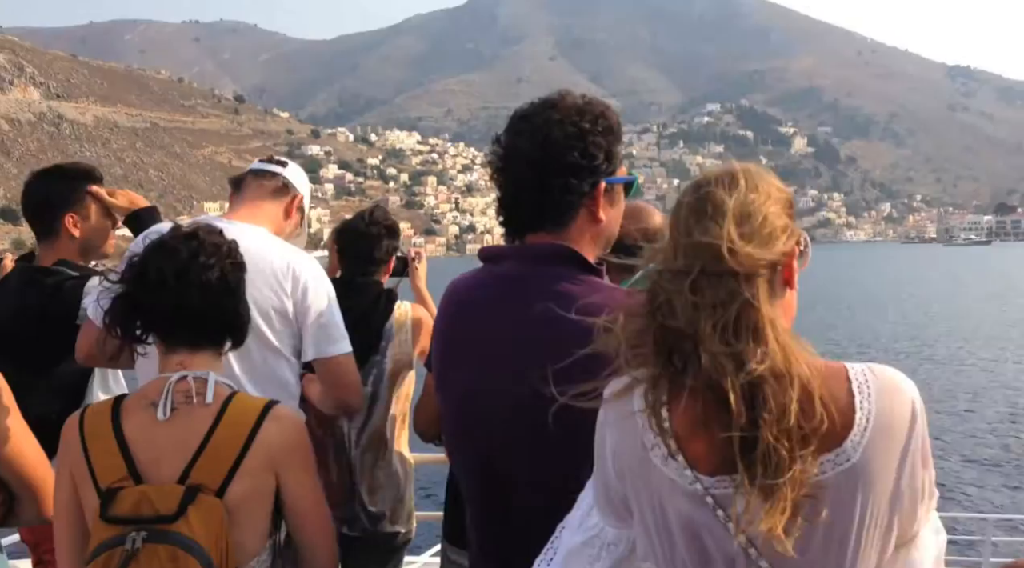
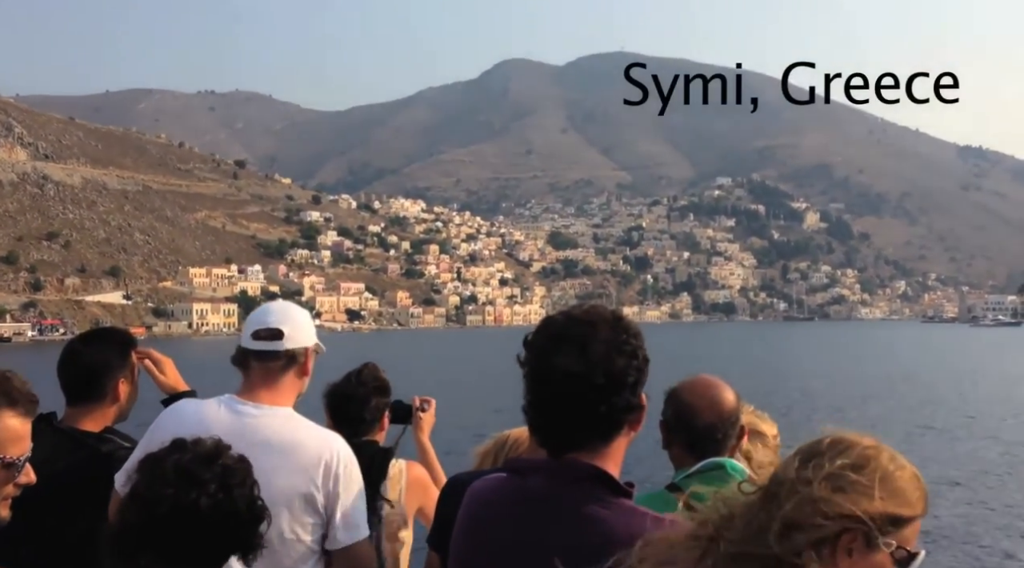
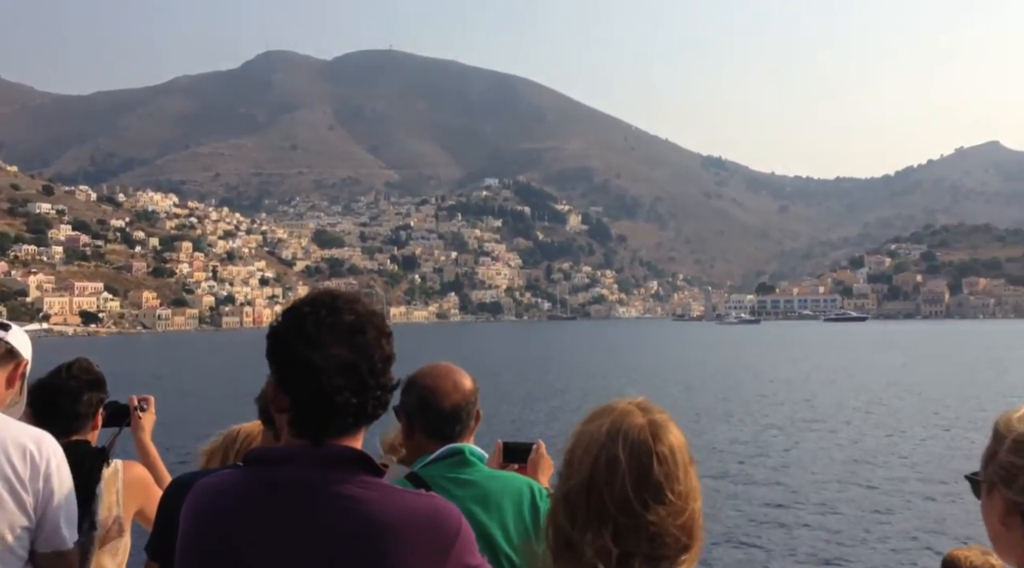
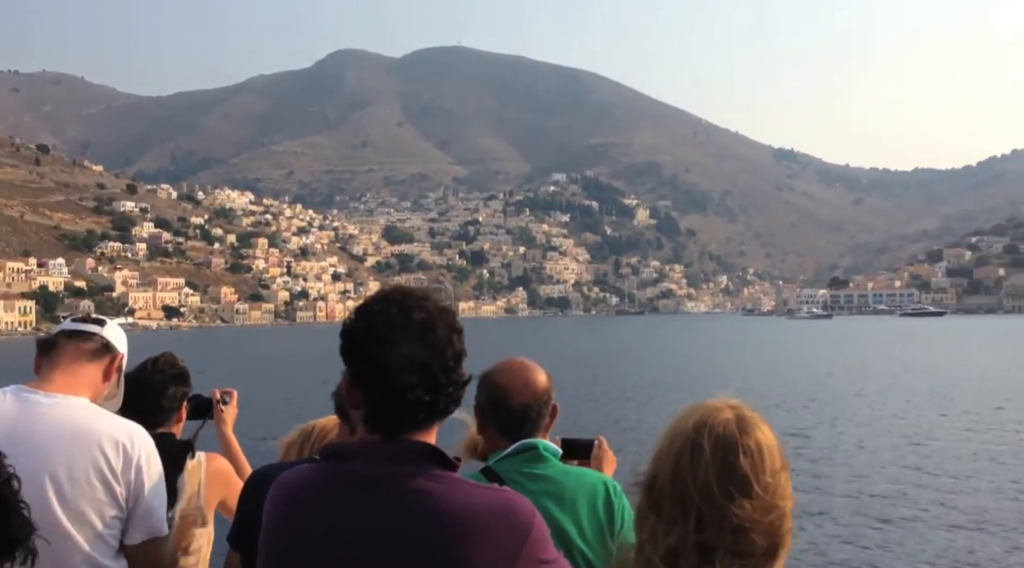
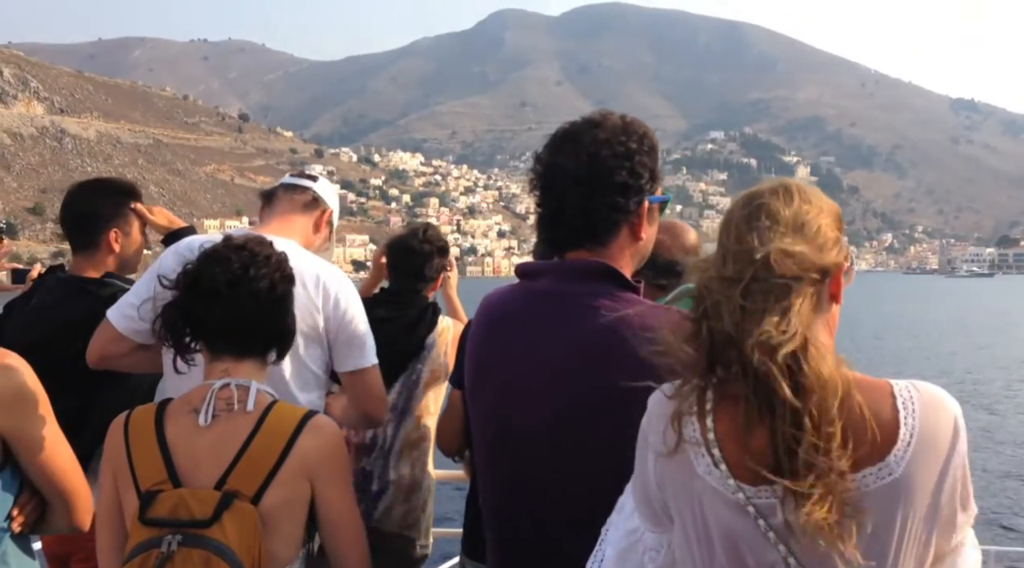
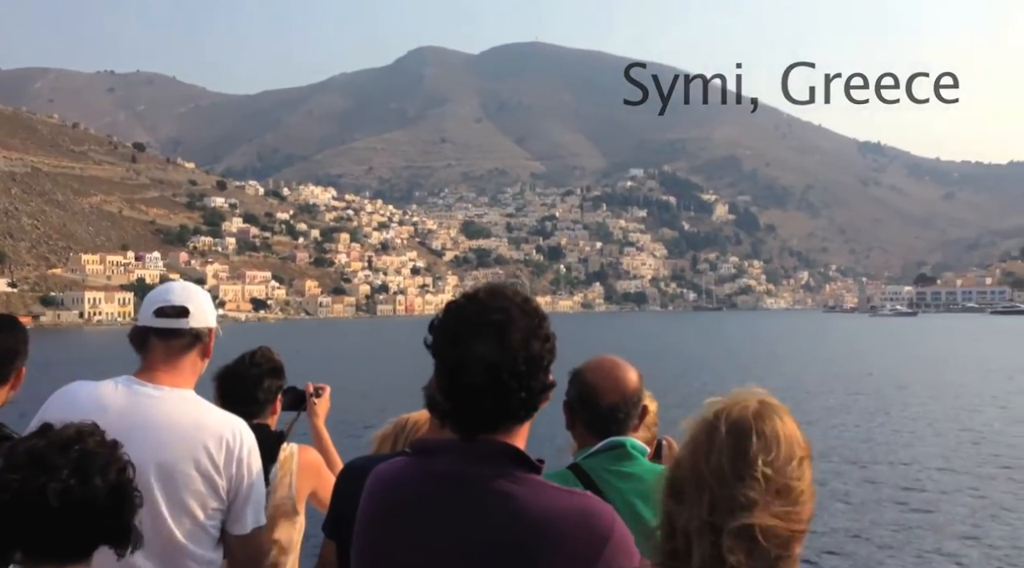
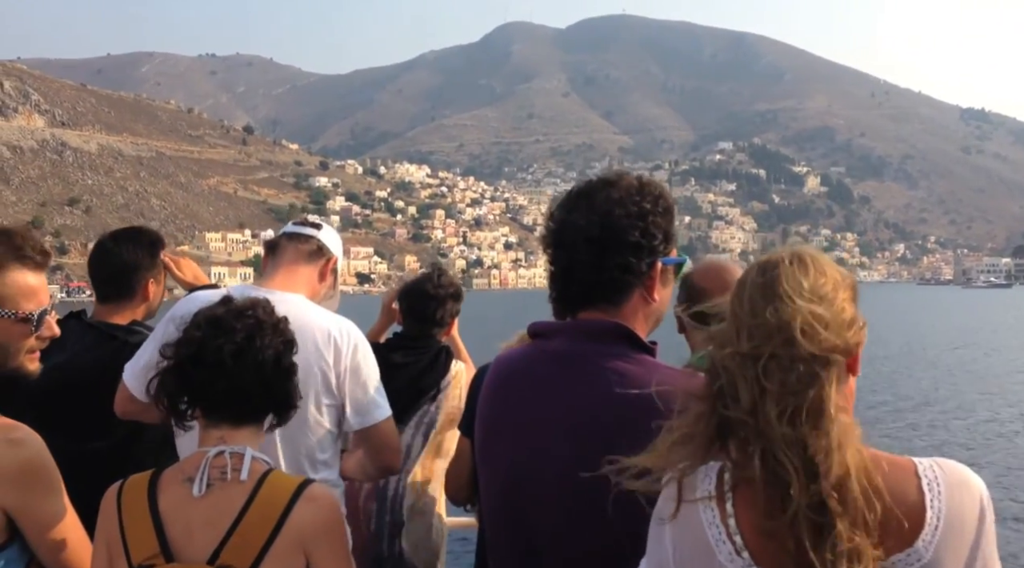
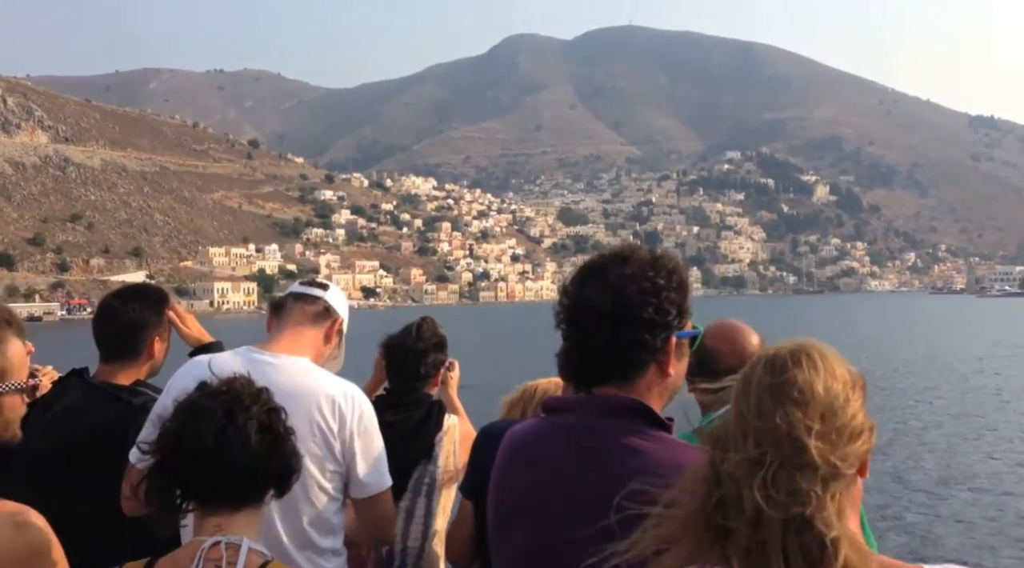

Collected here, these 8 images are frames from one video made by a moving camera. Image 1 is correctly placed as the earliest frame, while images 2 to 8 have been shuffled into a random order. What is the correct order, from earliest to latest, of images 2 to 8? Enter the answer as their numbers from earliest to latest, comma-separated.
5, 7, 8, 2, 6, 4, 3
